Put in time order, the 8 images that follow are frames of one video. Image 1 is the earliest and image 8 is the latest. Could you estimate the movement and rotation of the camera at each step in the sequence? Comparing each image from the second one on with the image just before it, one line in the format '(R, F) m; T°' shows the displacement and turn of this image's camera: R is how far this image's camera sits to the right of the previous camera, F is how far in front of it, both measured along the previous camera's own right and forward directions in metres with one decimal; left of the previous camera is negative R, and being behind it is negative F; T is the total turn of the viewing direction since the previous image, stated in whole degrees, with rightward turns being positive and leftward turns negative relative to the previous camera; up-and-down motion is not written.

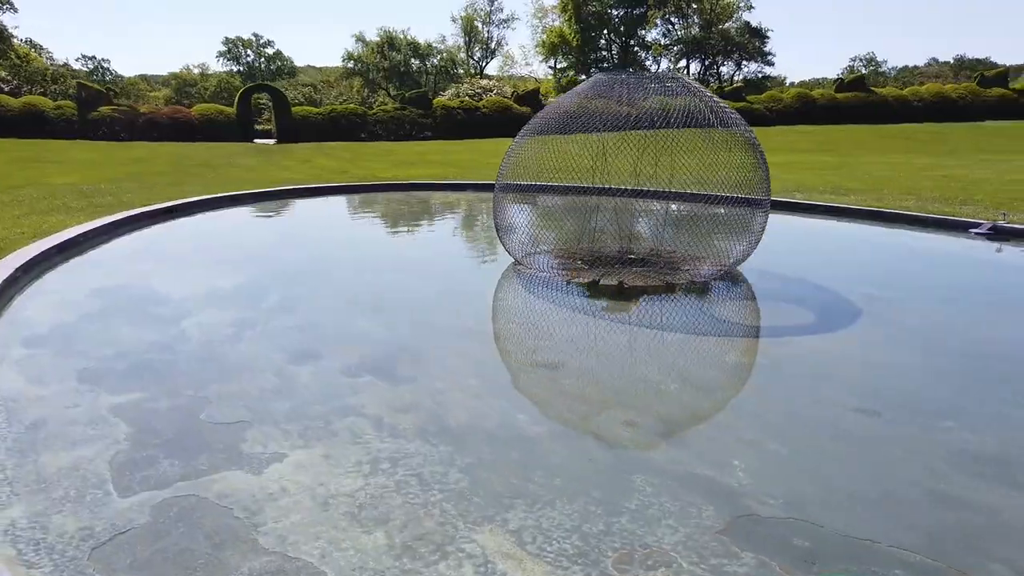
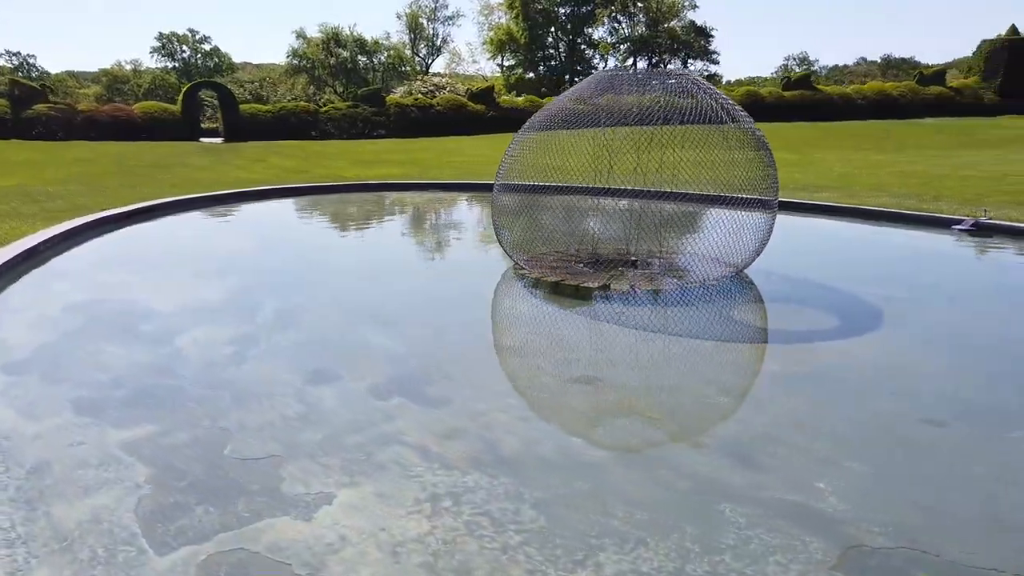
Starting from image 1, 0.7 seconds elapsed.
(-0.5, +0.3) m; +4°
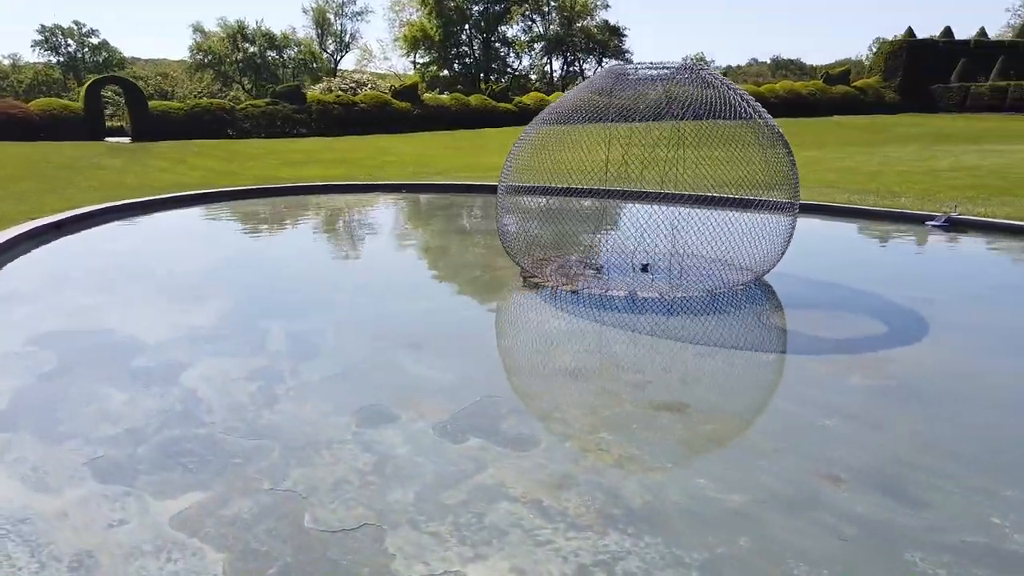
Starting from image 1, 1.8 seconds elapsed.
(-0.9, +0.6) m; +7°
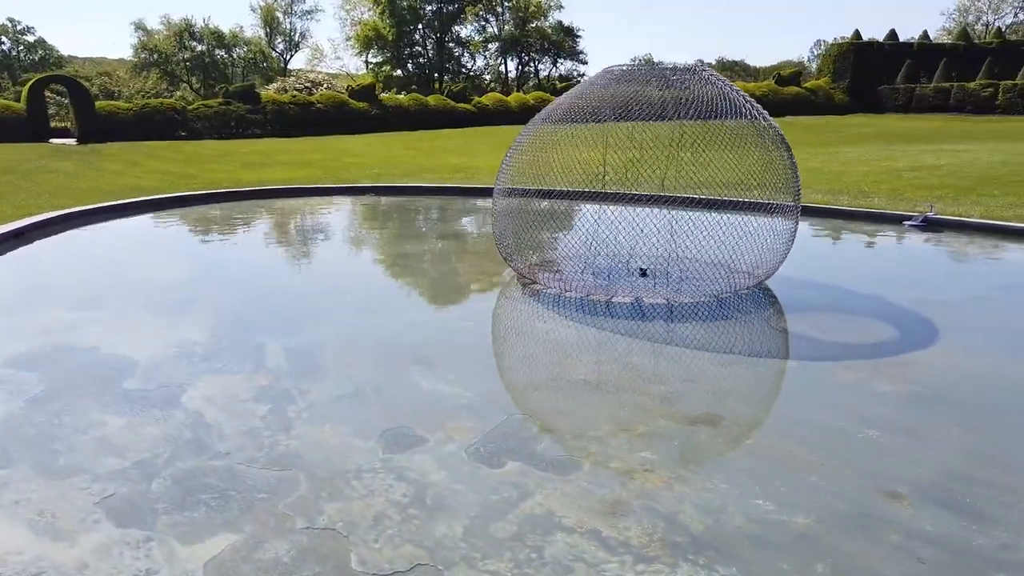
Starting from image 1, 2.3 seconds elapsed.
(-0.4, +0.2) m; +3°
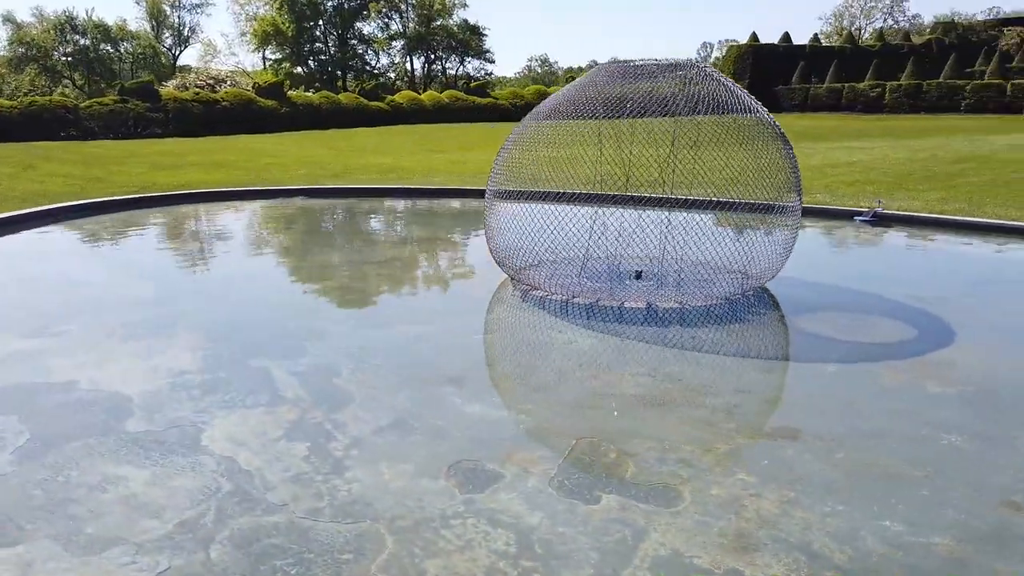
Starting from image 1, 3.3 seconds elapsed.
(-0.8, +0.4) m; +7°
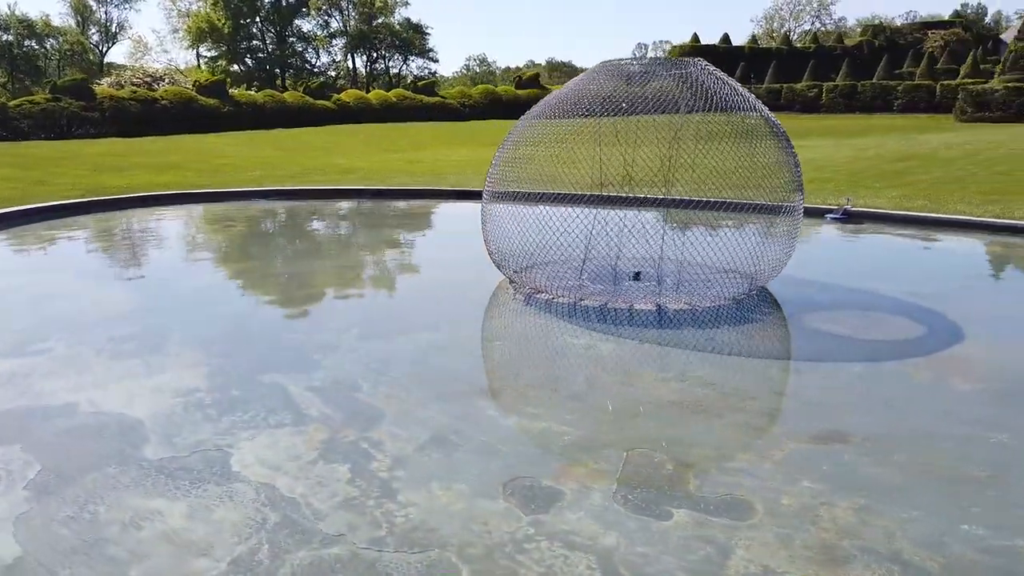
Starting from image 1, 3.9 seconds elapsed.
(-0.5, +0.2) m; +4°
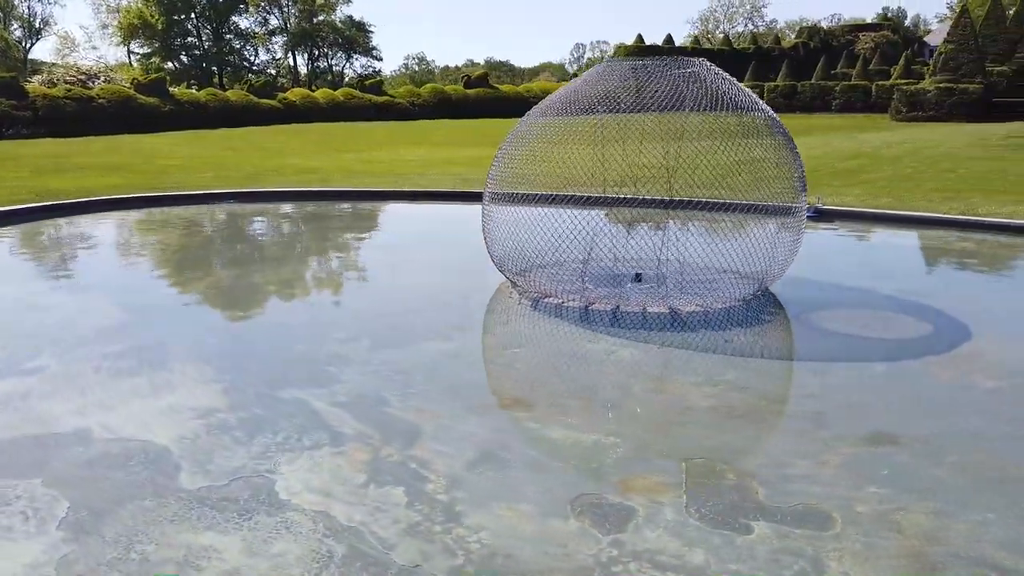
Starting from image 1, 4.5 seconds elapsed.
(-0.5, +0.2) m; +4°
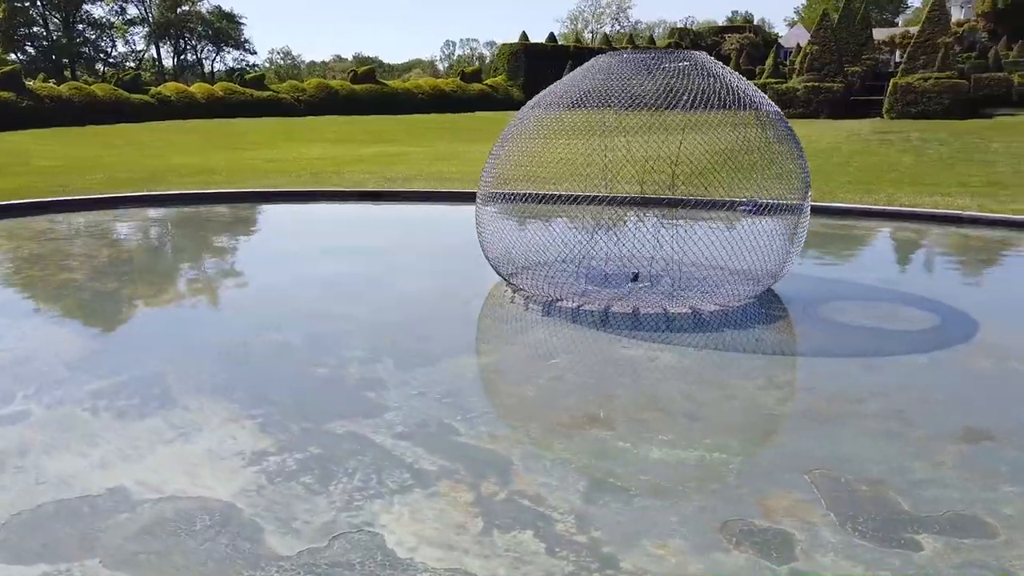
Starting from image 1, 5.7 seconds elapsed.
(-1.0, +0.5) m; +9°
